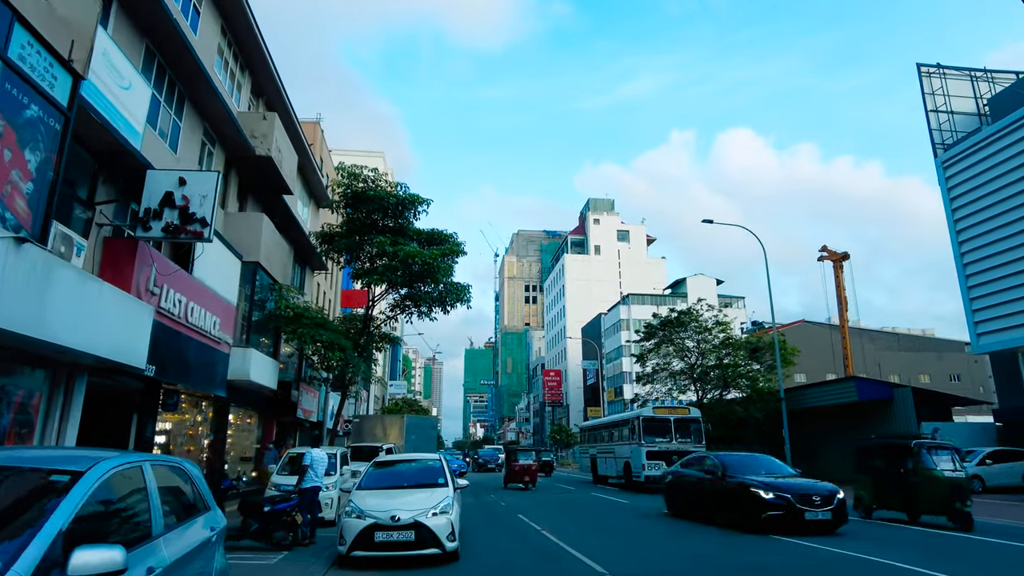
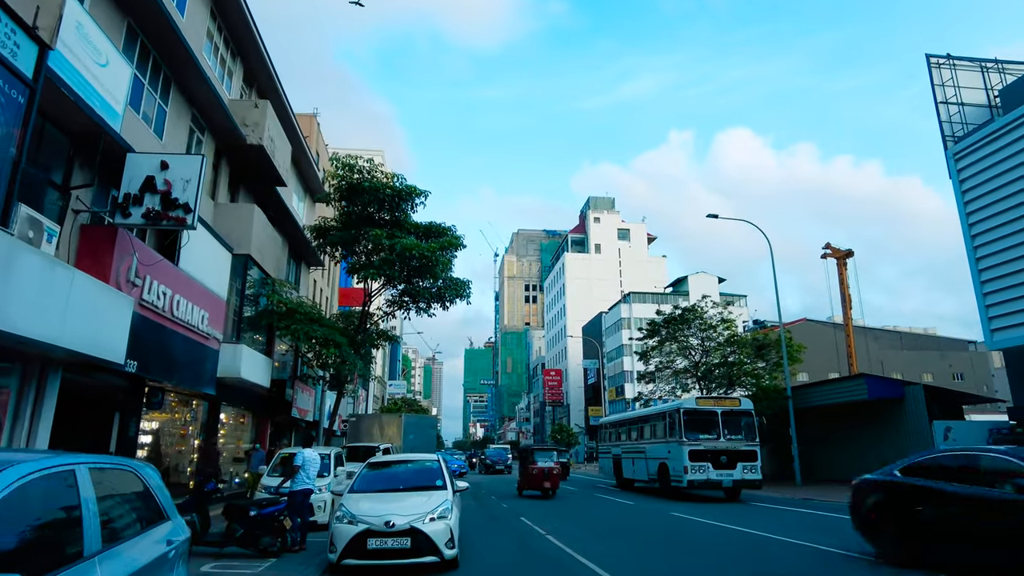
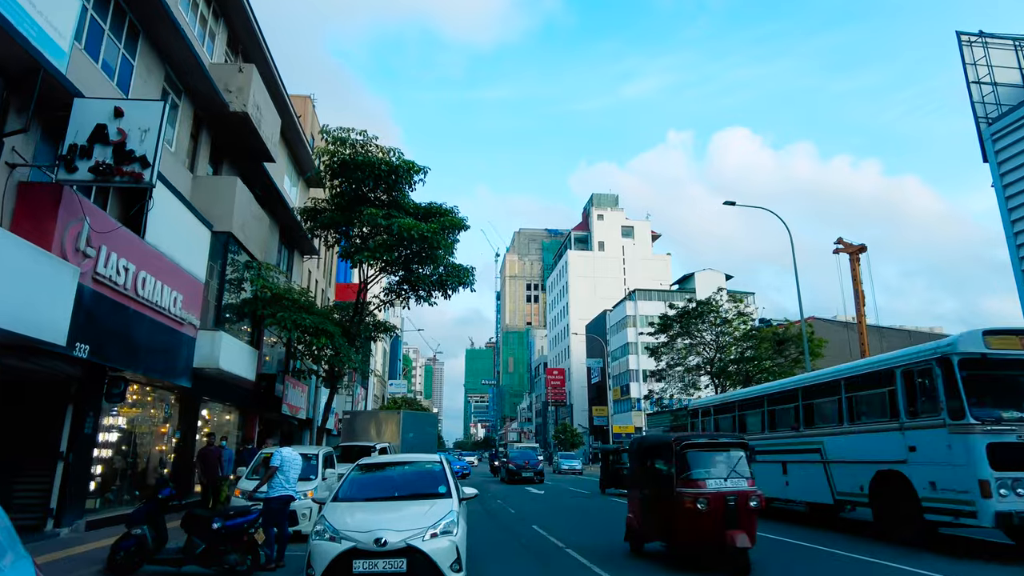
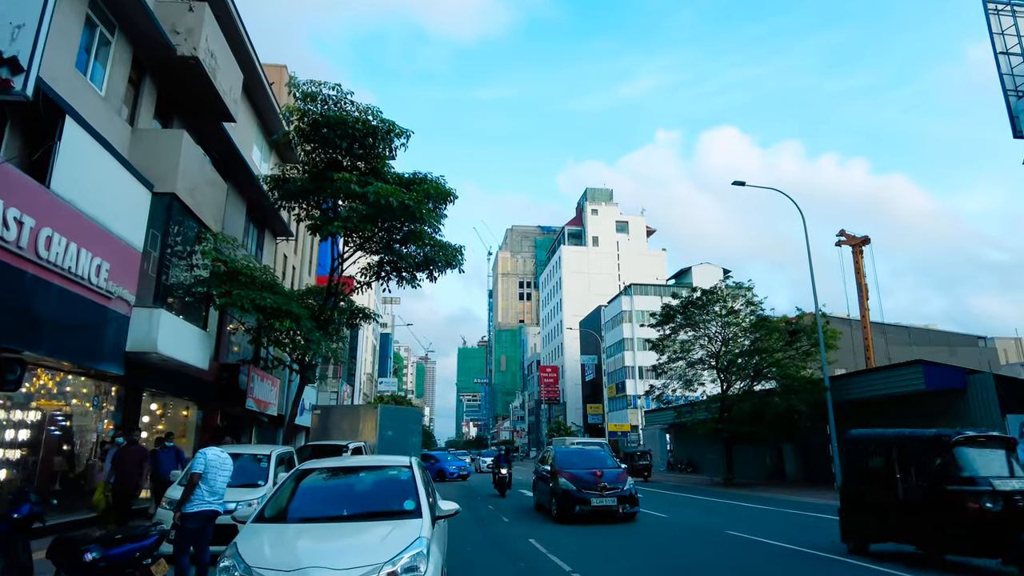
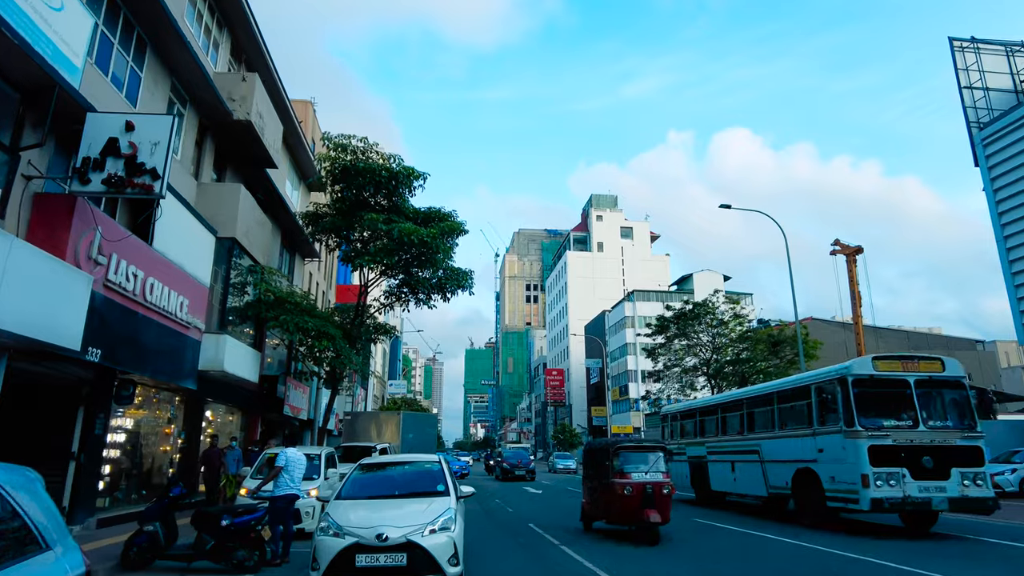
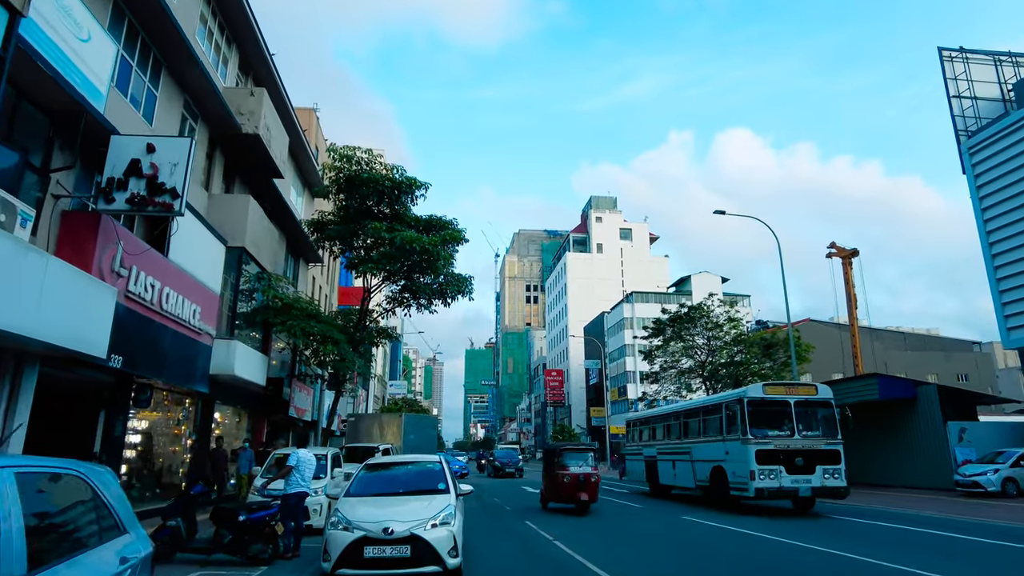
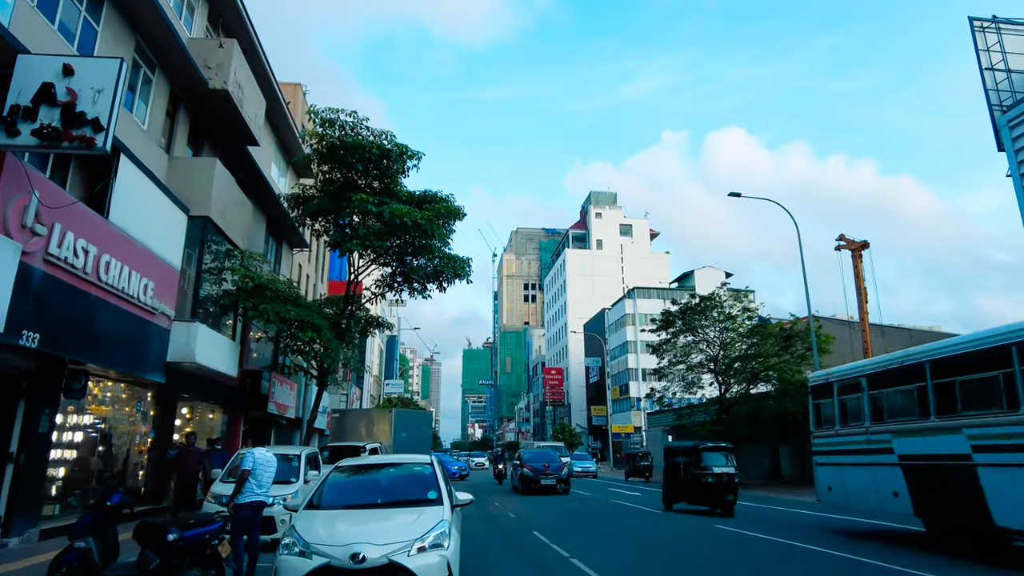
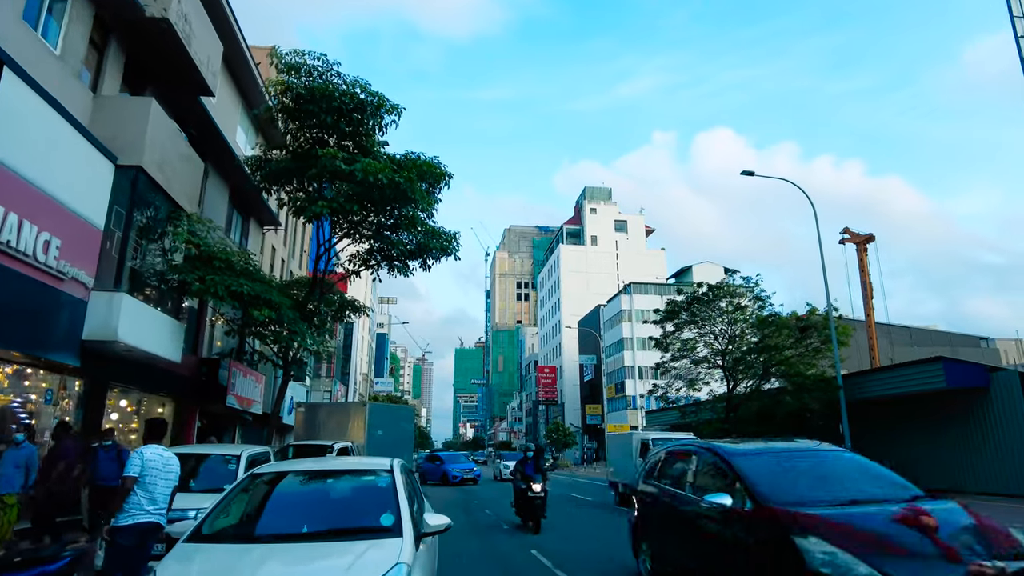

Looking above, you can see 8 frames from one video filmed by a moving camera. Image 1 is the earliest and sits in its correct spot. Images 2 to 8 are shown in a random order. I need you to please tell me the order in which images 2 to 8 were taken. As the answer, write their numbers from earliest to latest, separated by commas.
2, 6, 5, 3, 7, 4, 8
